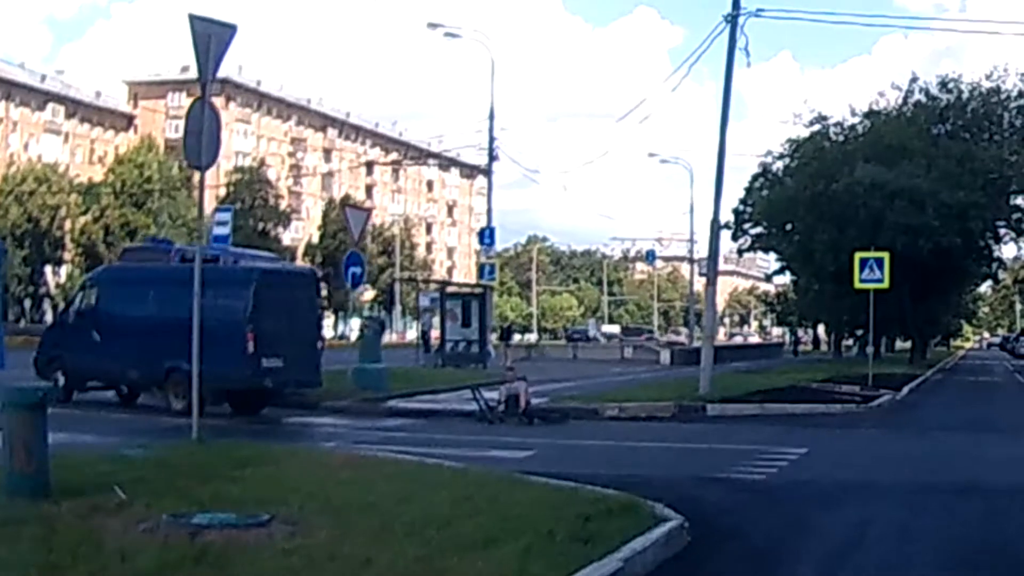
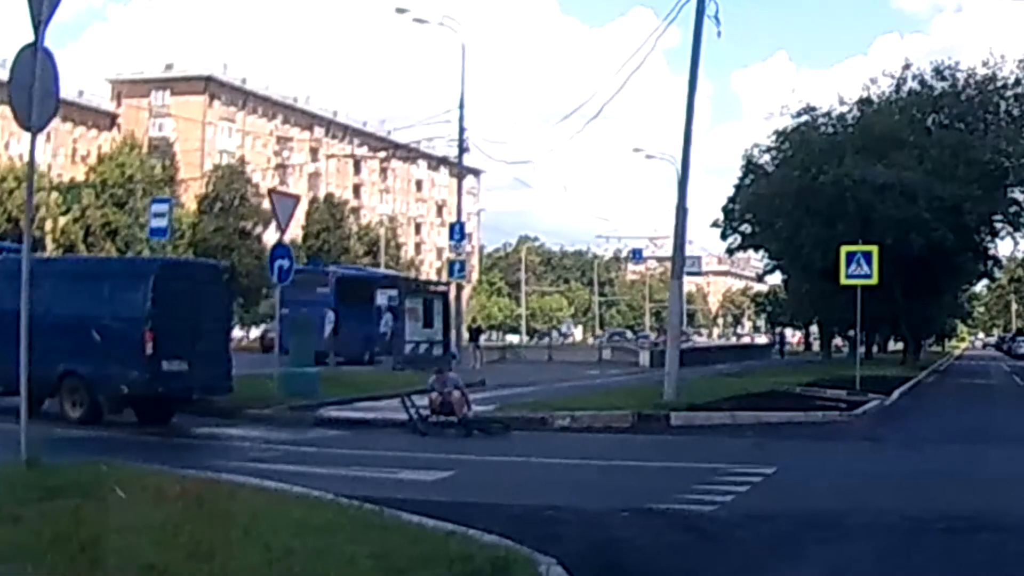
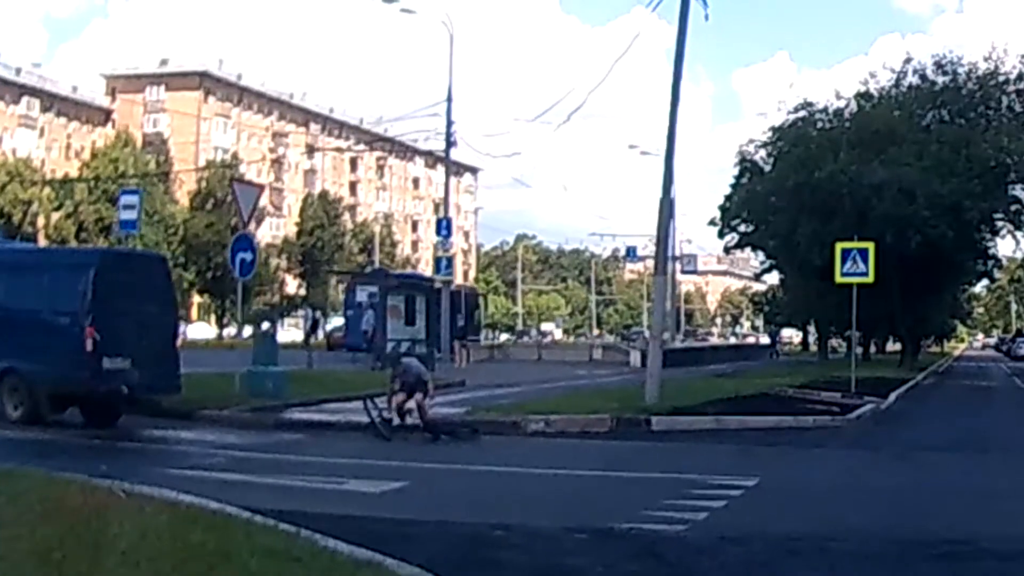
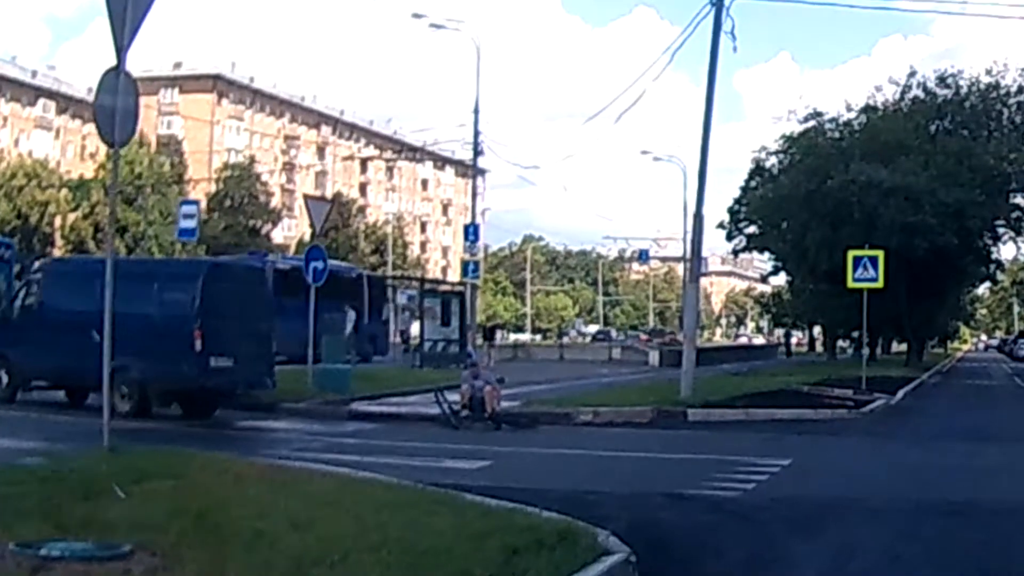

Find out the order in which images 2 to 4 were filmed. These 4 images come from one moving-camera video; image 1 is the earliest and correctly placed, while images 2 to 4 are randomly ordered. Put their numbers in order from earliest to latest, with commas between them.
4, 2, 3
